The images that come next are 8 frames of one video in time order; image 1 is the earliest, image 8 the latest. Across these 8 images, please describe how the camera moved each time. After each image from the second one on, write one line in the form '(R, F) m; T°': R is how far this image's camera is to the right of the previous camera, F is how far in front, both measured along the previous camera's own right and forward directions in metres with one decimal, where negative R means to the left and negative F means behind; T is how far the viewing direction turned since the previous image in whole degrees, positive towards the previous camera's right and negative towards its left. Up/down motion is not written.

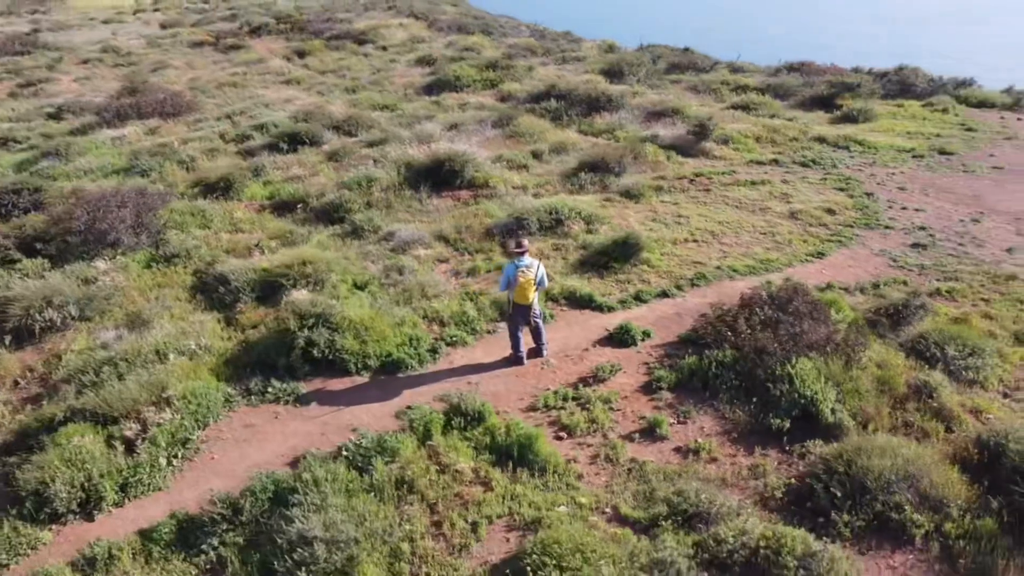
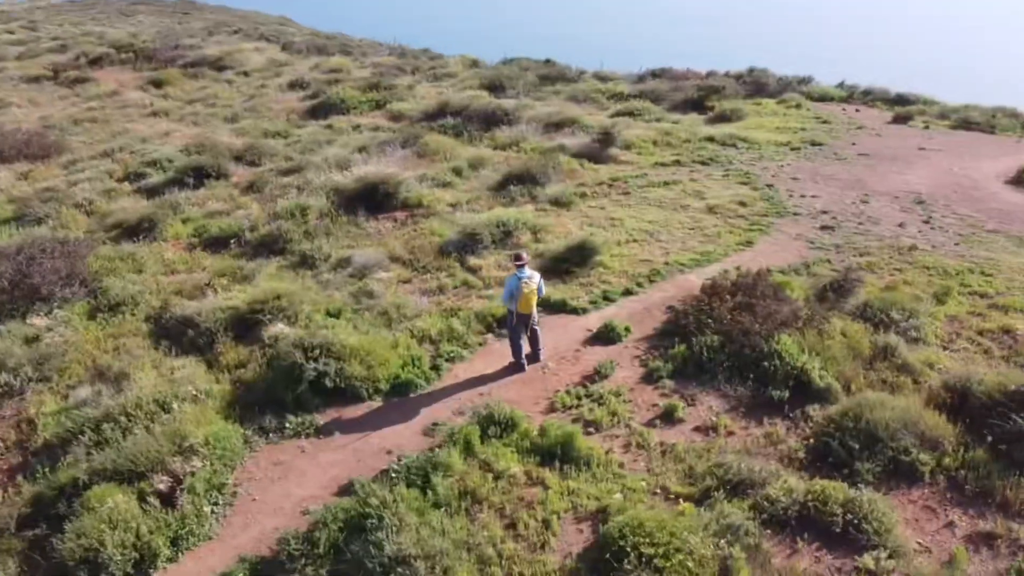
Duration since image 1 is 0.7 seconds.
(-1.9, -0.3) m; +11°
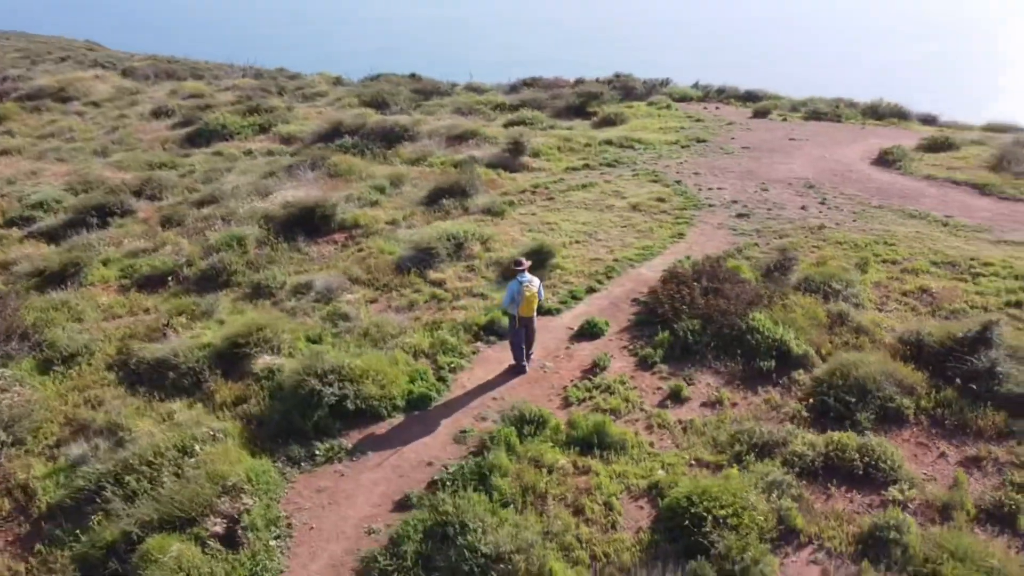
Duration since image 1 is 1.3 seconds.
(-2.1, -0.3) m; +11°
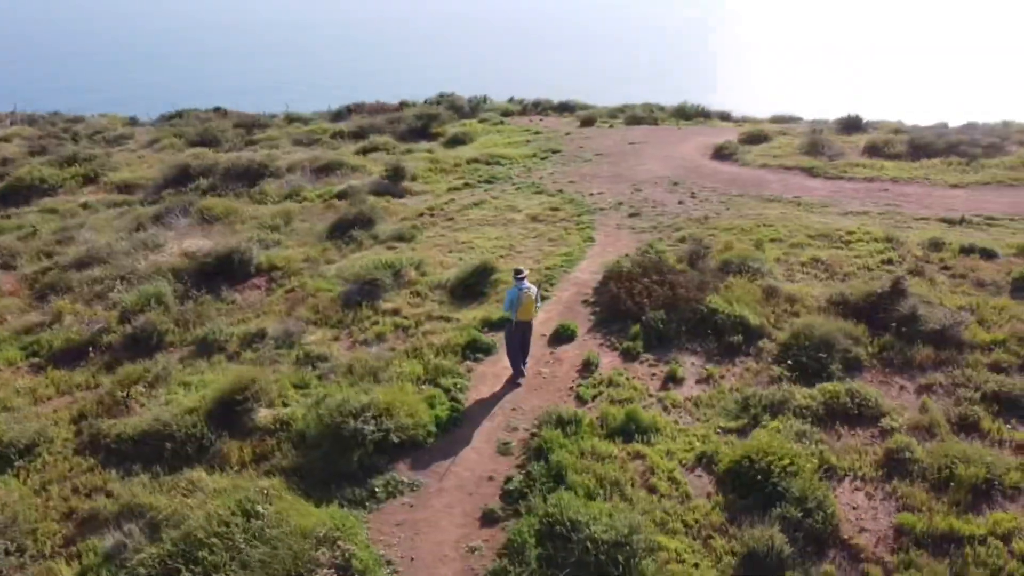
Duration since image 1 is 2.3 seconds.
(-3.1, -0.2) m; +16°
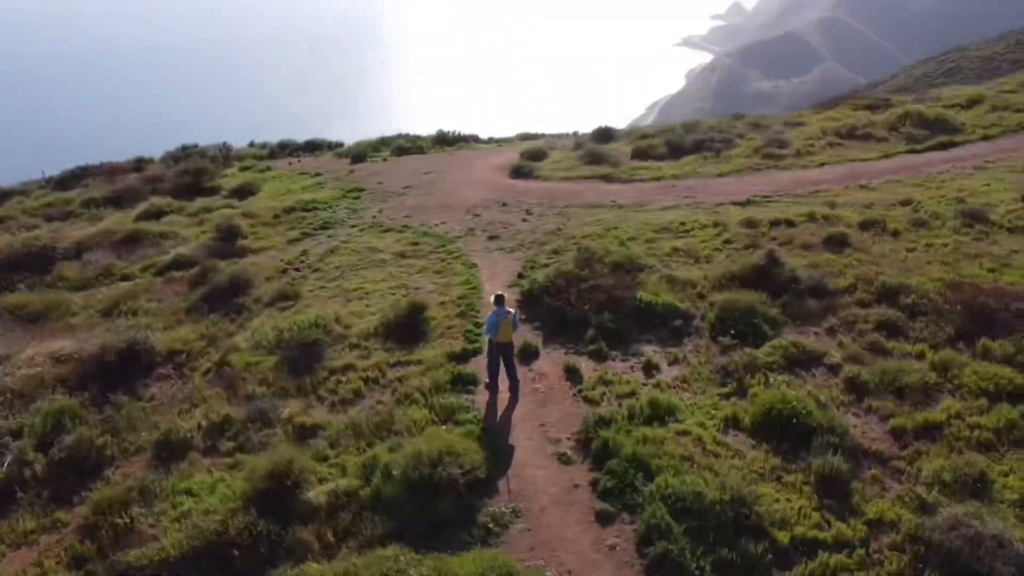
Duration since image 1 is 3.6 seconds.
(-4.8, +0.2) m; +23°
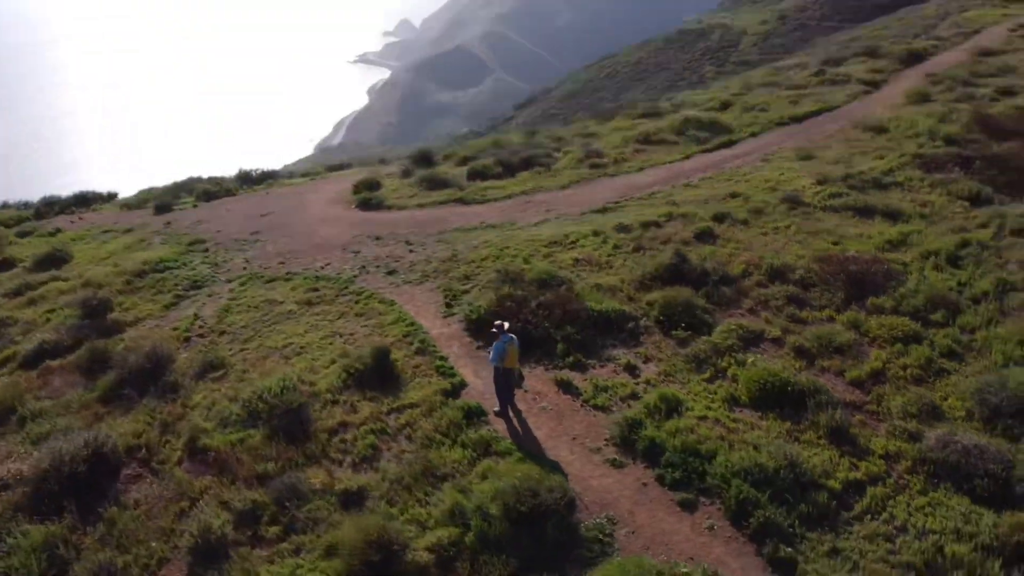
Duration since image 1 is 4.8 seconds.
(-4.6, +0.3) m; +20°
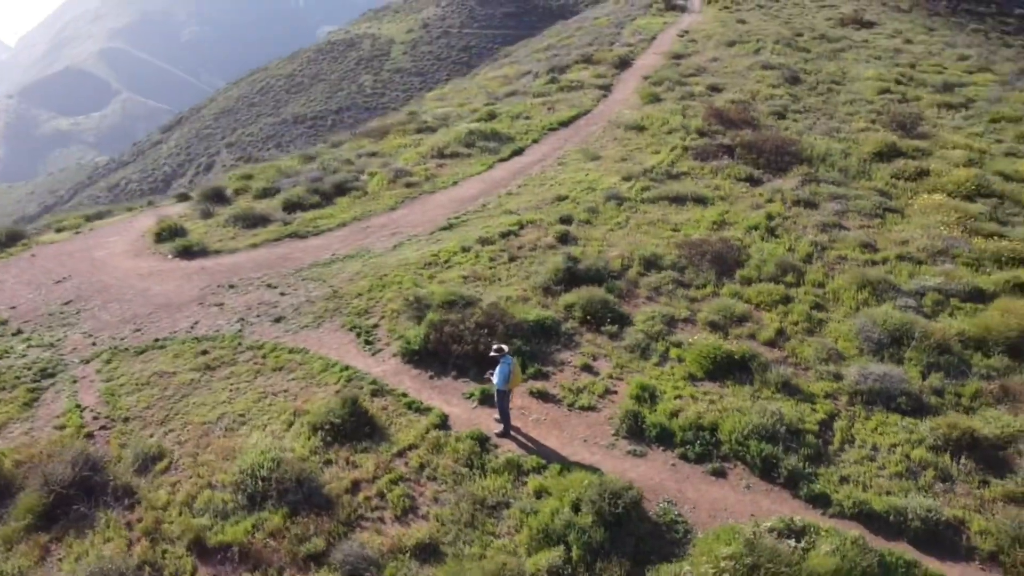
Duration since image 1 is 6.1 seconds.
(-5.0, +0.6) m; +23°
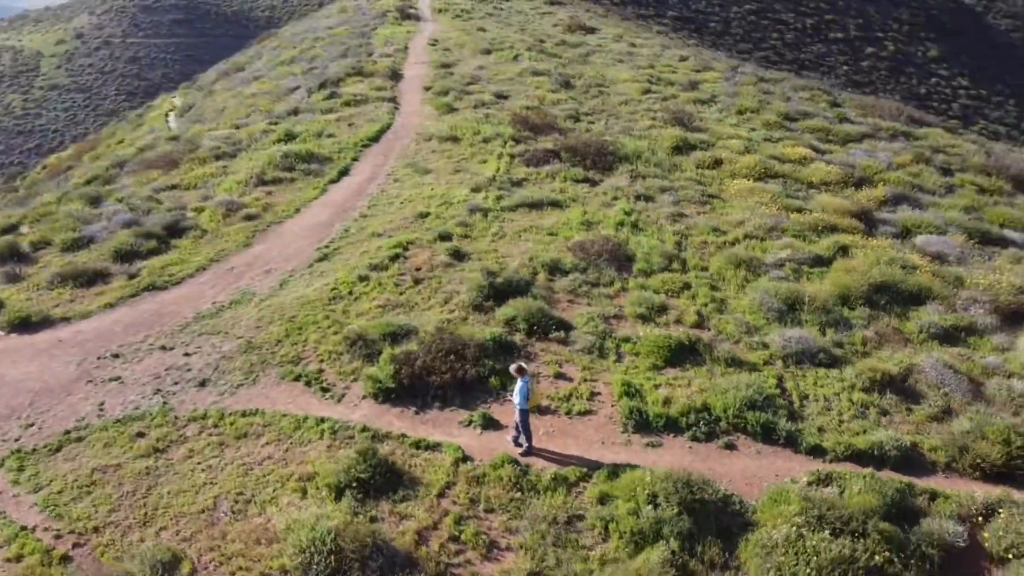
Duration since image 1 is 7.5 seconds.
(-5.0, +0.6) m; +21°
